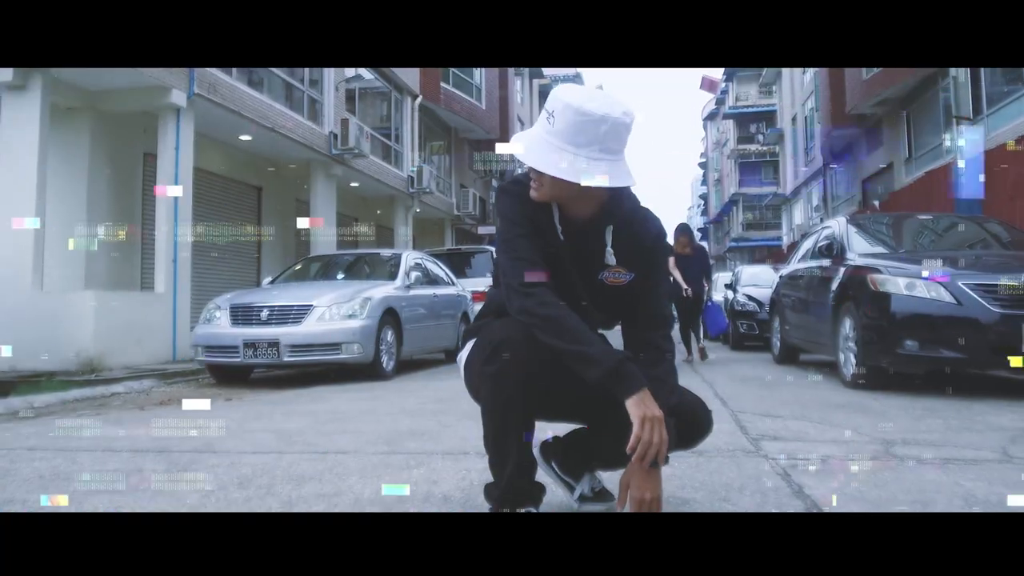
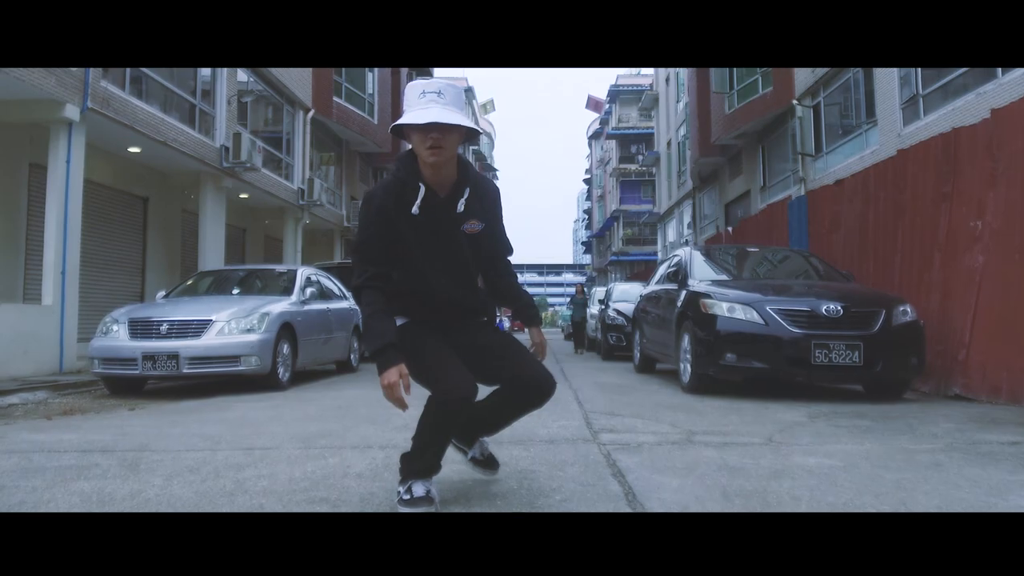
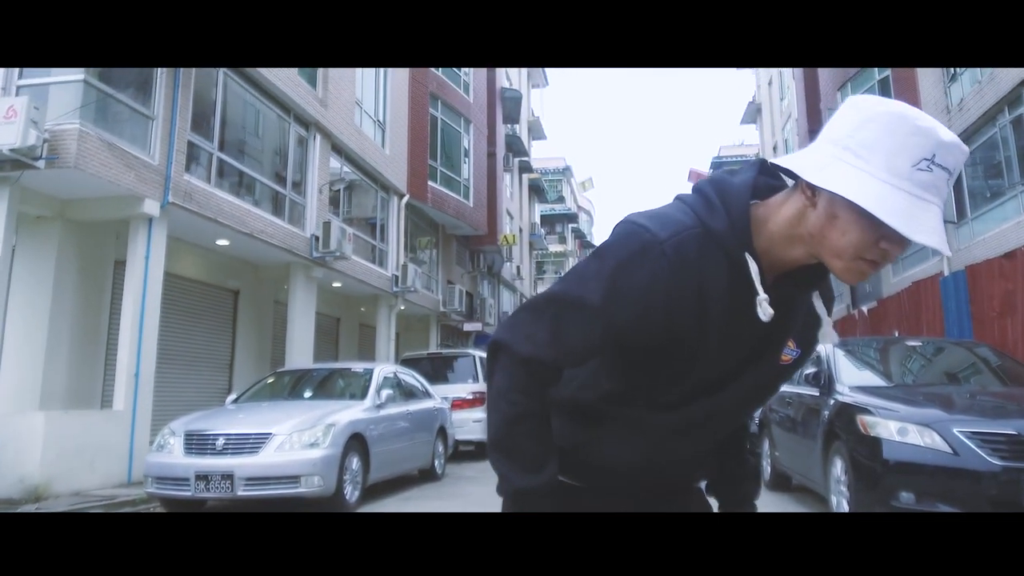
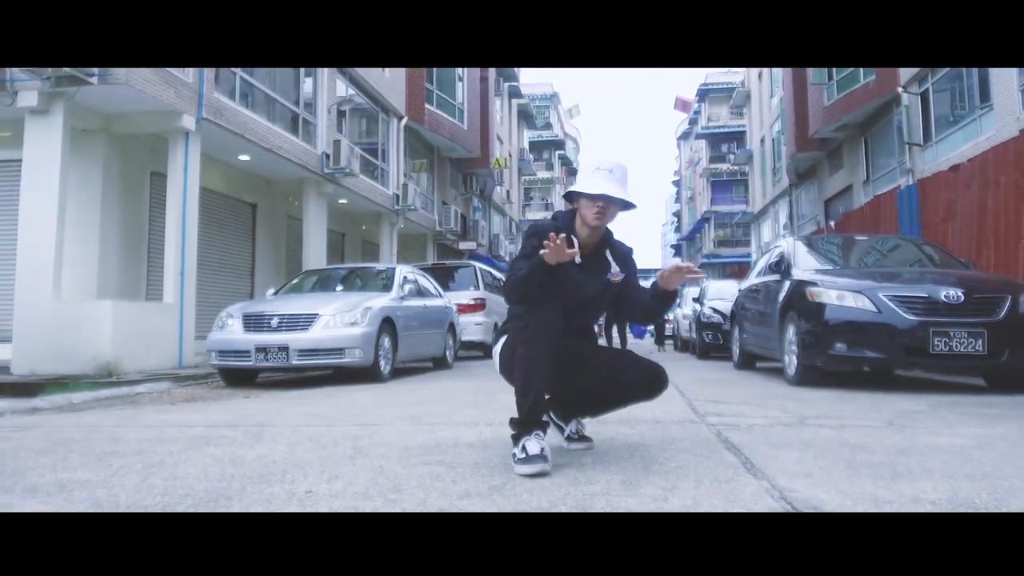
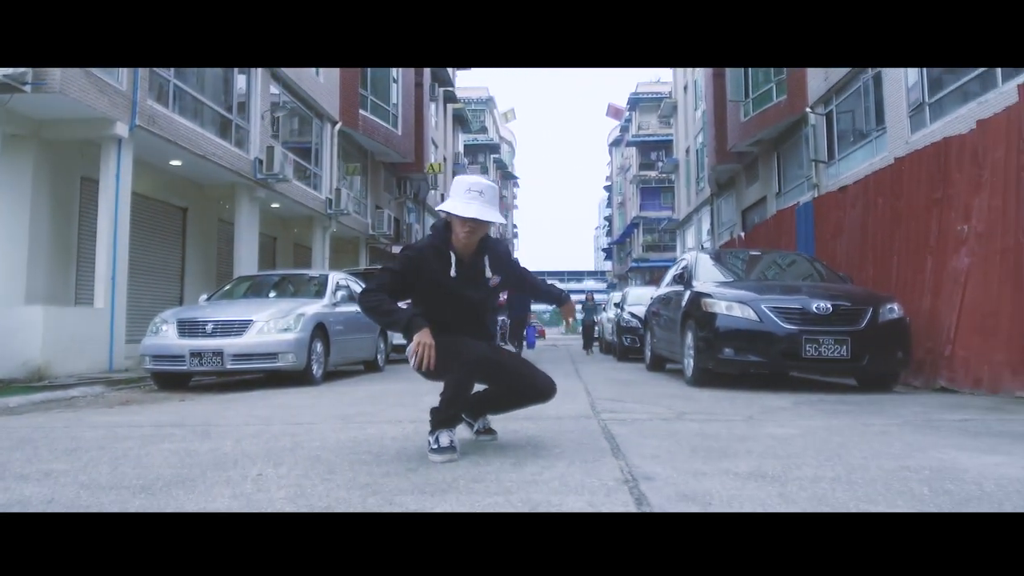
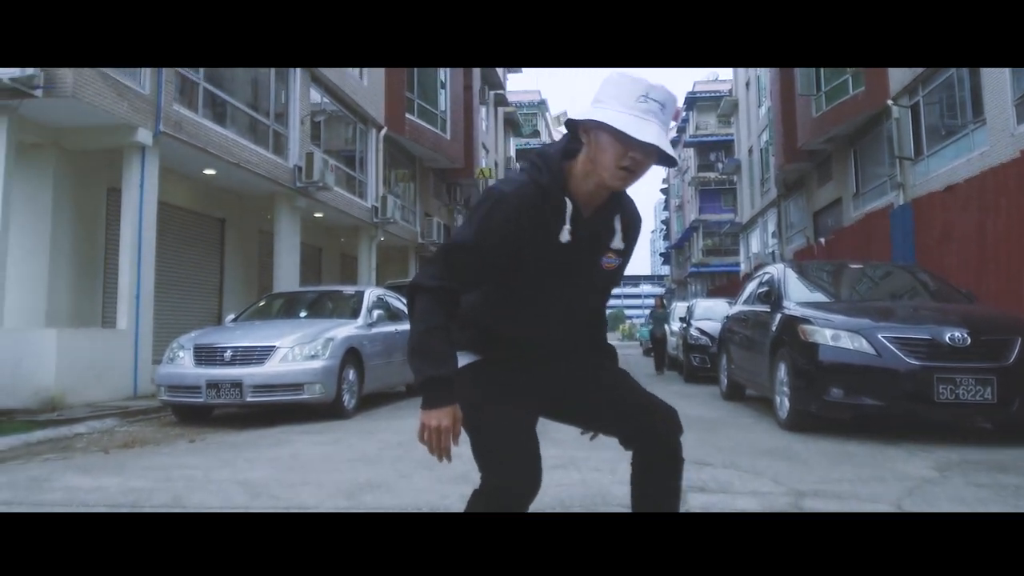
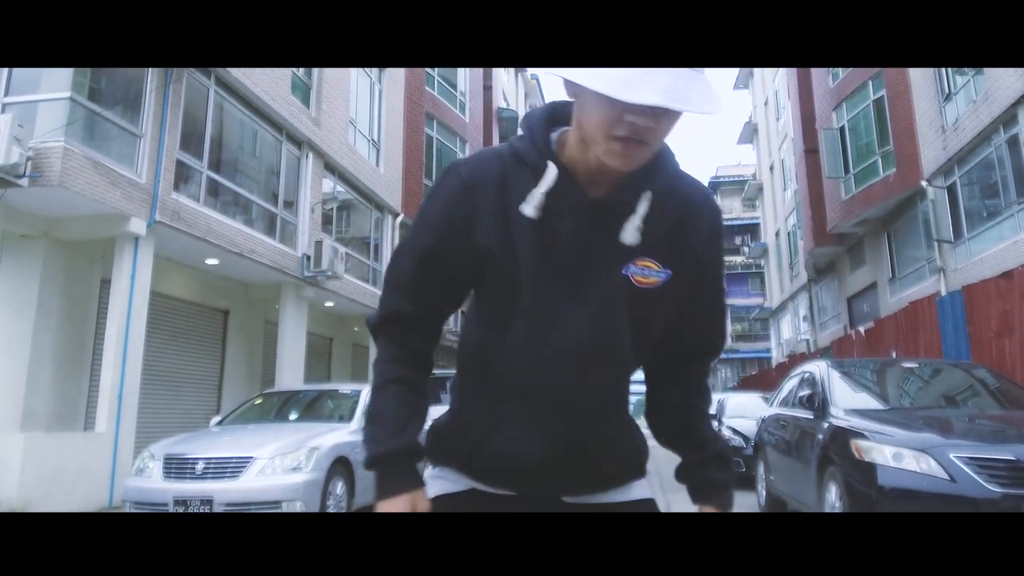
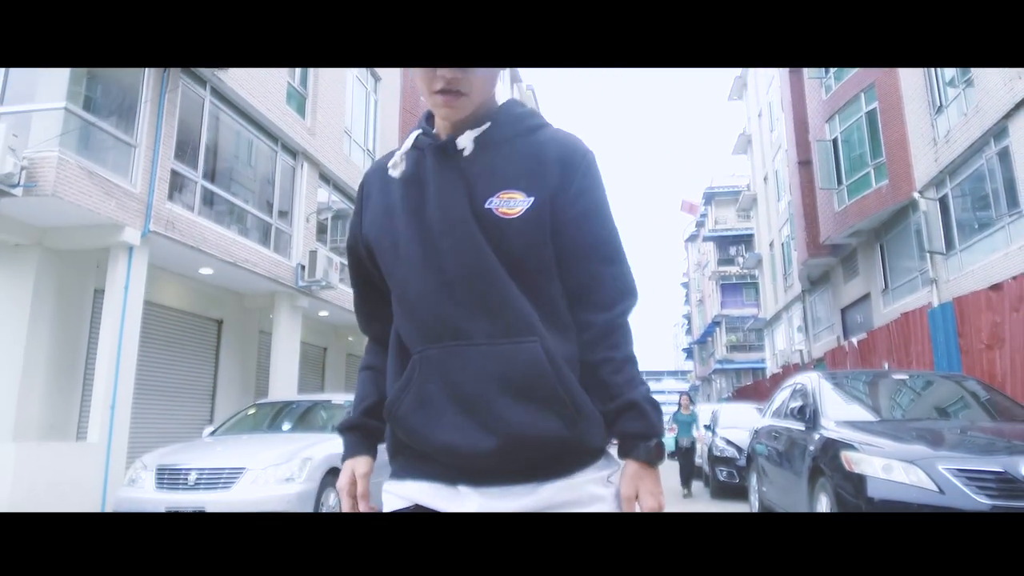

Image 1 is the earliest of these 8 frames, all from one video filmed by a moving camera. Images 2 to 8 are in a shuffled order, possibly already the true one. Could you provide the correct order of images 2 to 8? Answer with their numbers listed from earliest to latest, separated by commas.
4, 5, 2, 6, 3, 7, 8
